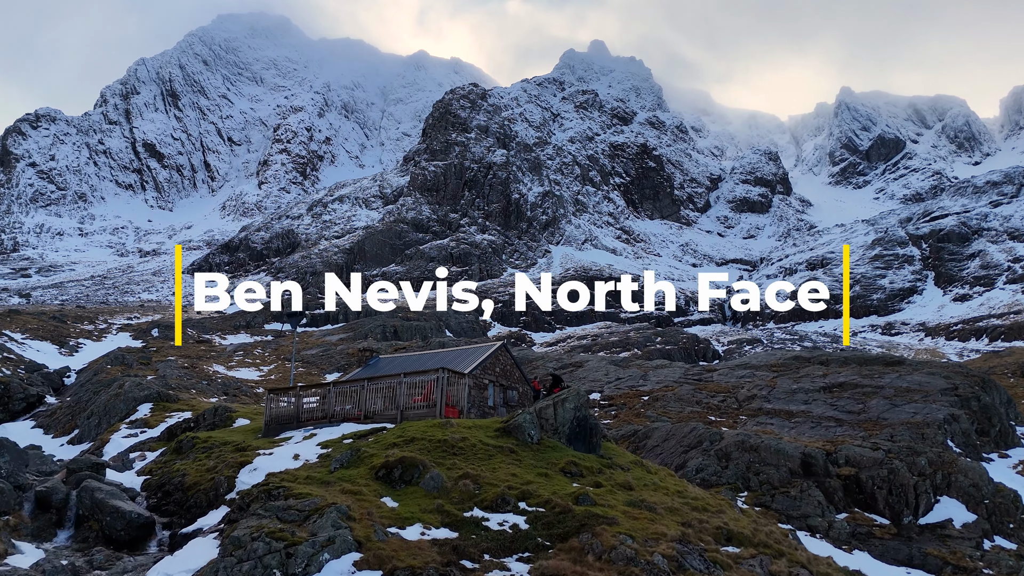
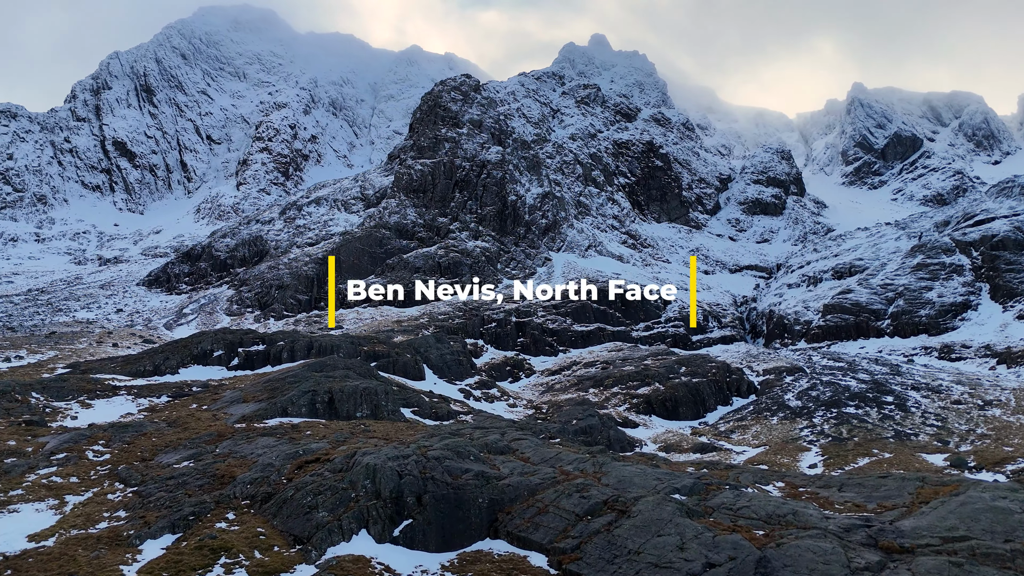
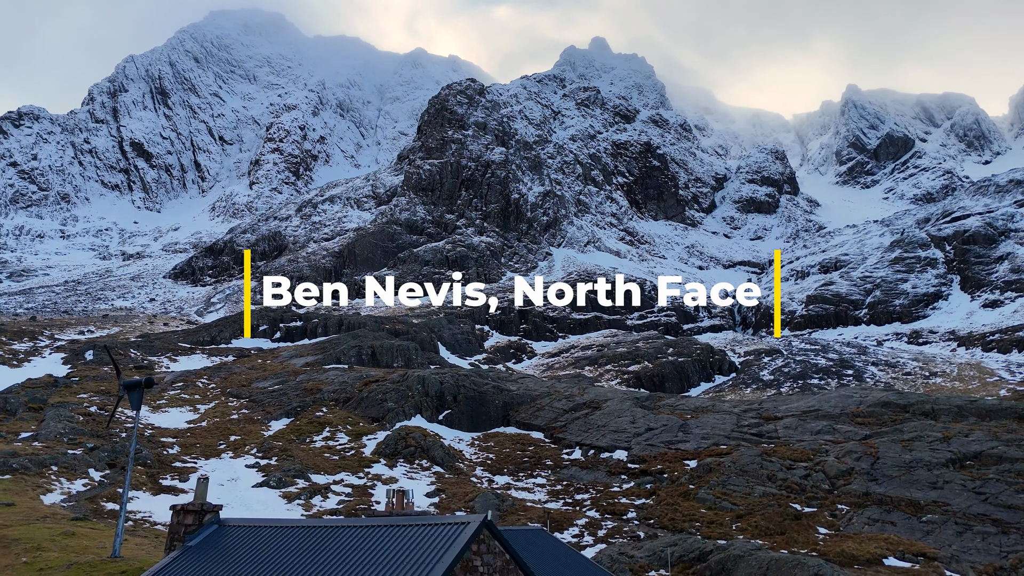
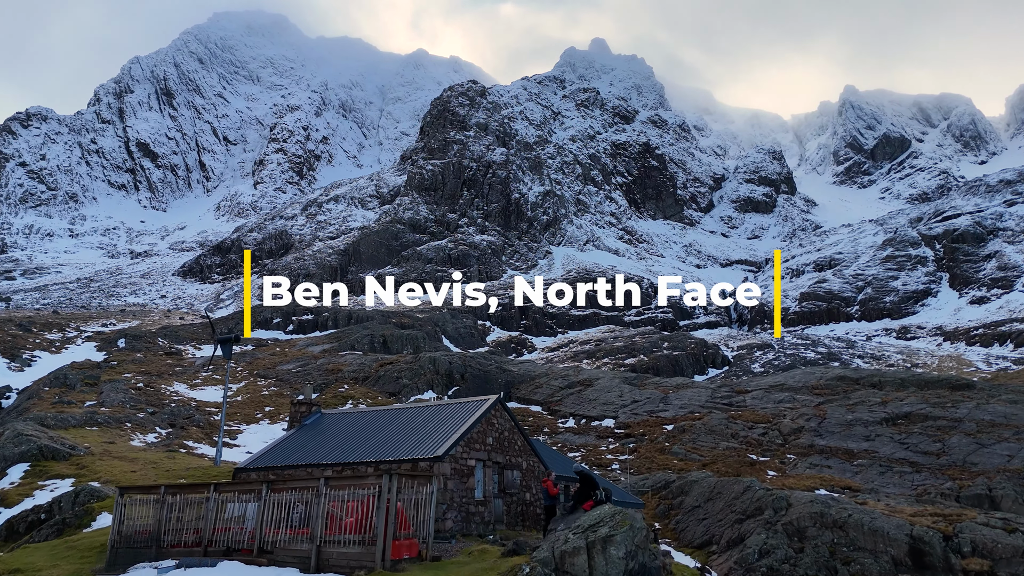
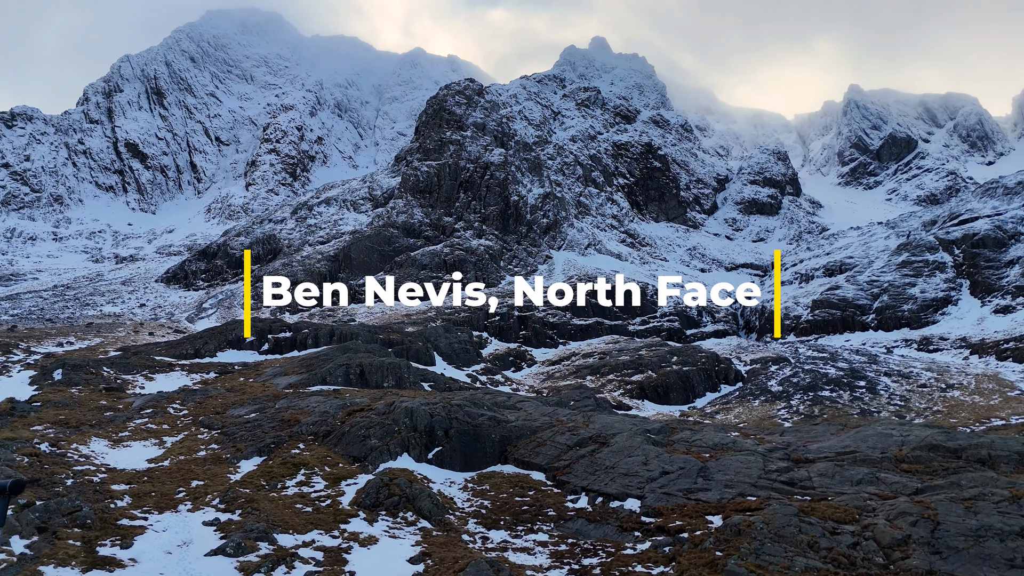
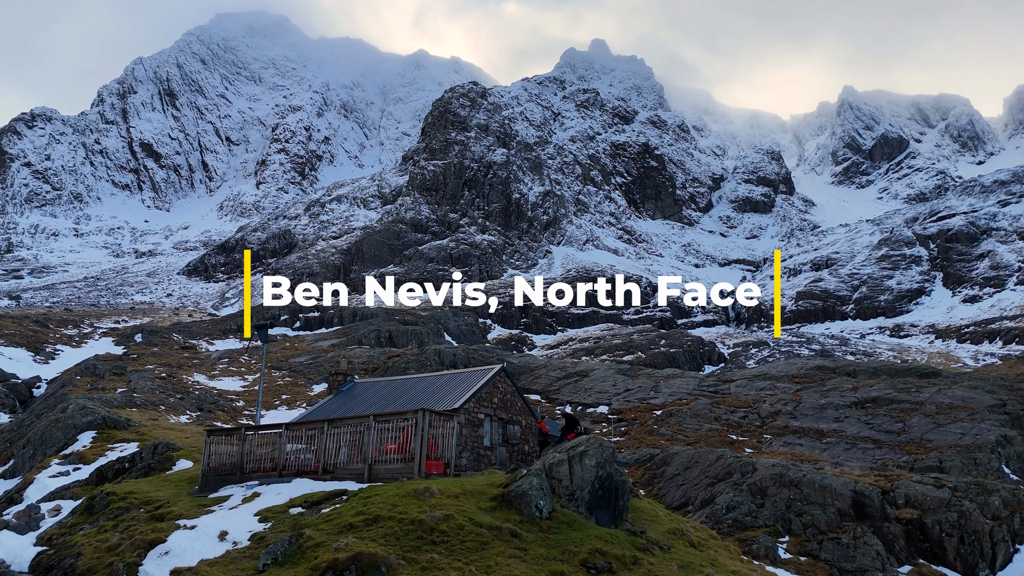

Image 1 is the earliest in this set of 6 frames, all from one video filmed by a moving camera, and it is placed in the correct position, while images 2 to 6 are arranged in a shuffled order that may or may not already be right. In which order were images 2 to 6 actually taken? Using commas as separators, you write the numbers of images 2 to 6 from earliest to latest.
6, 4, 3, 5, 2
